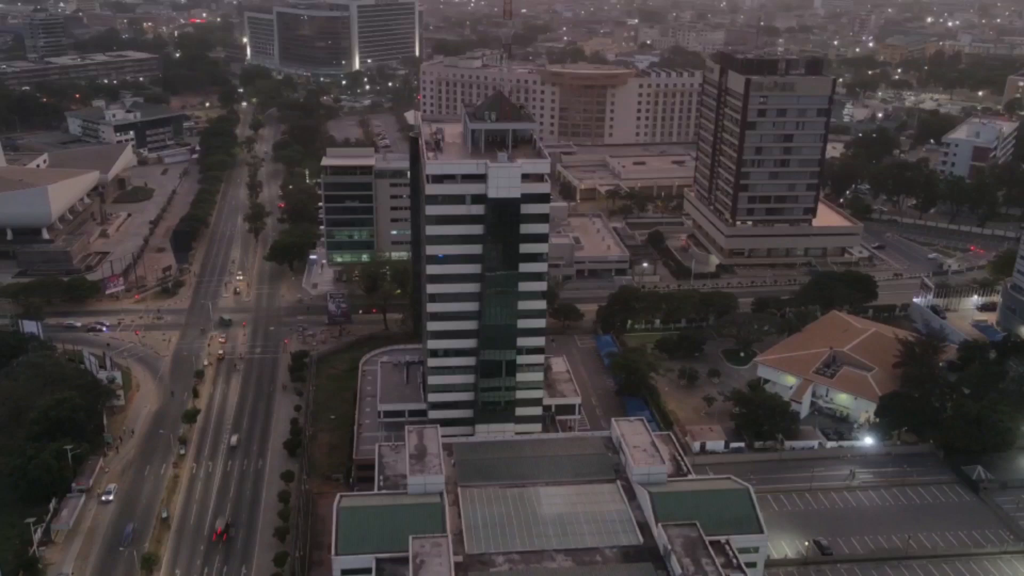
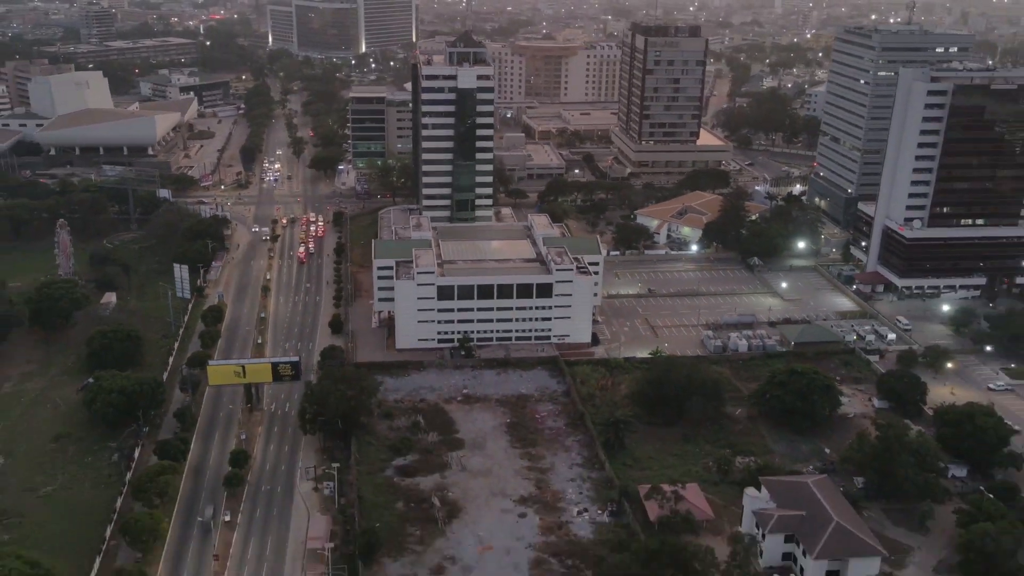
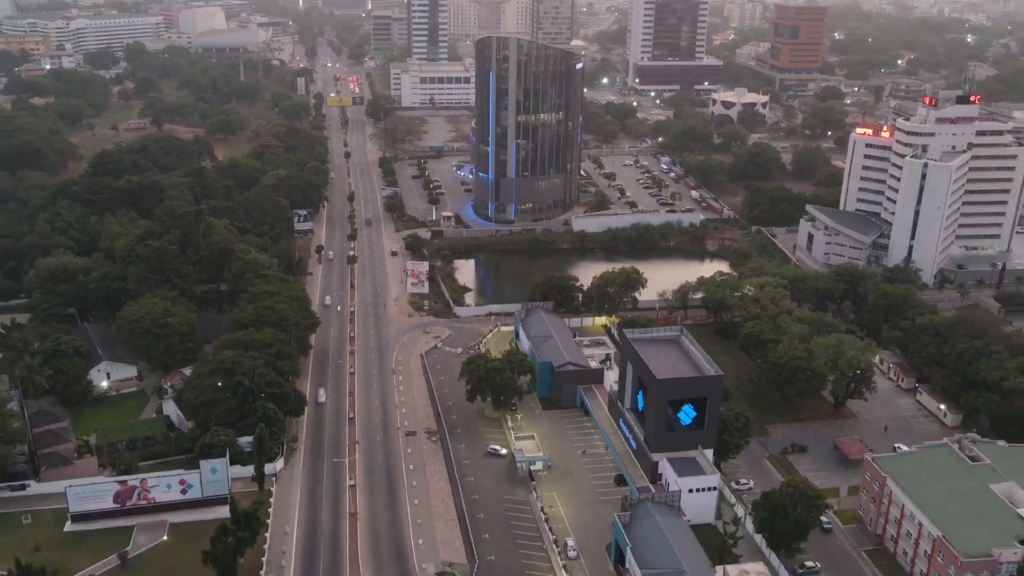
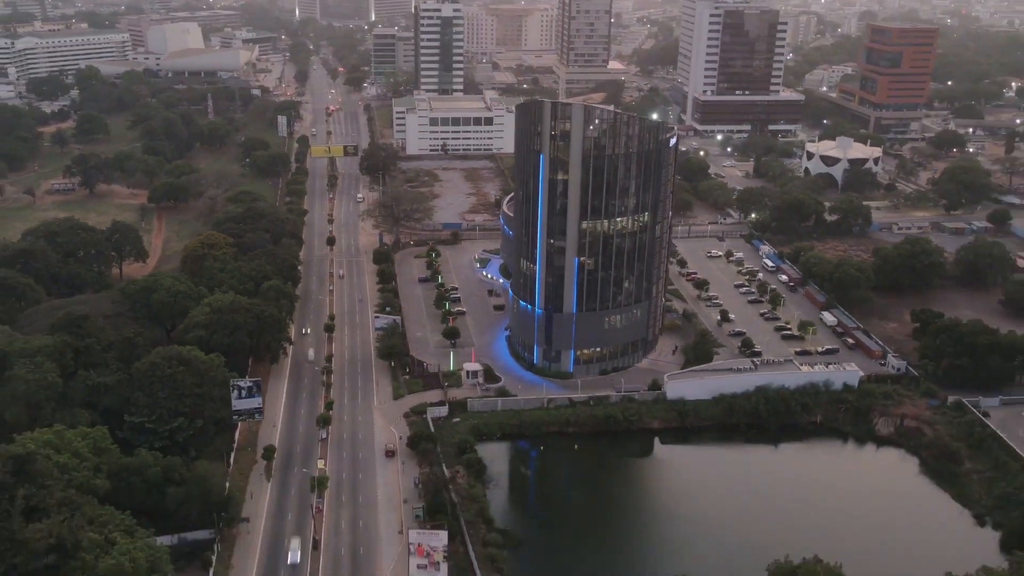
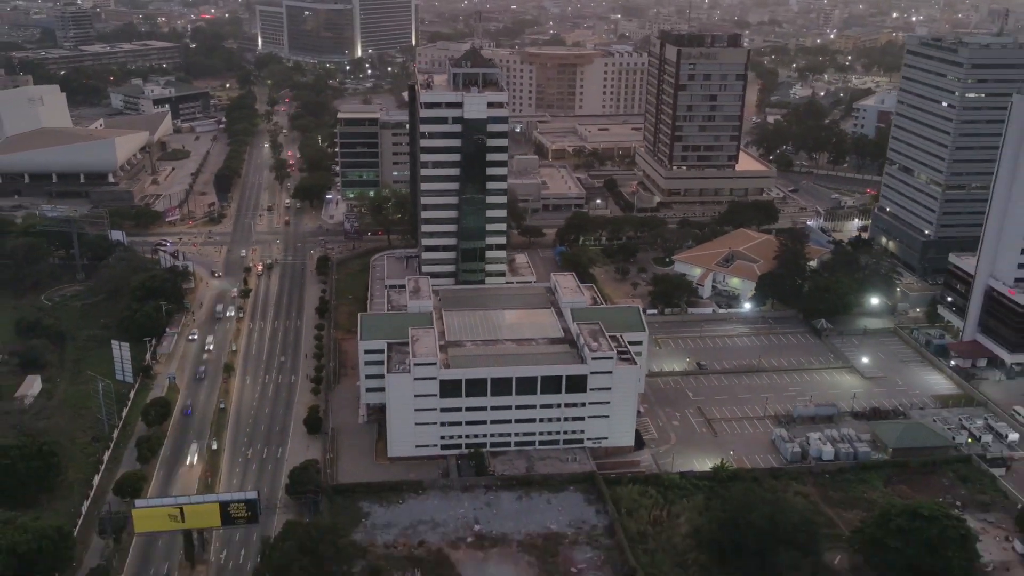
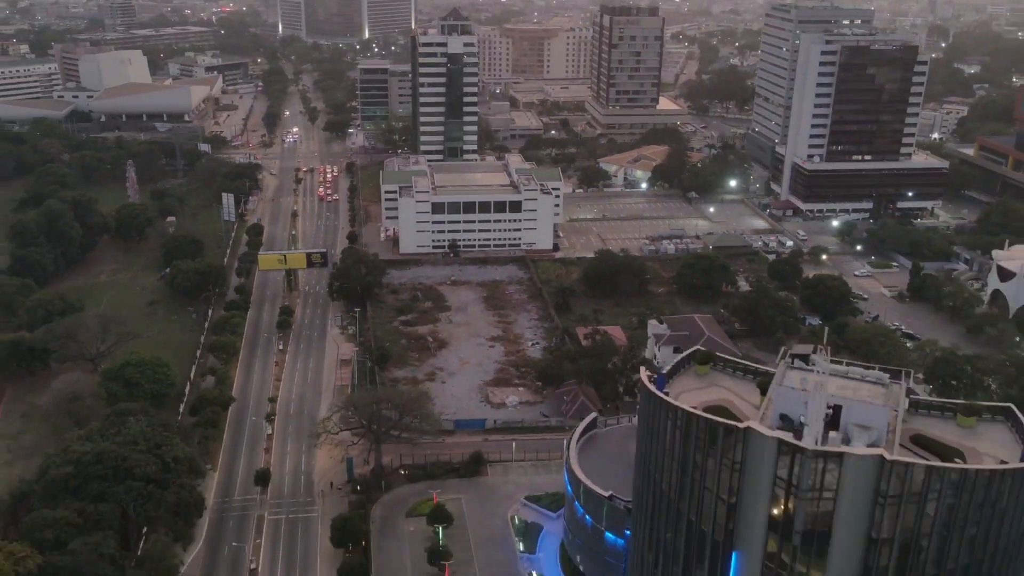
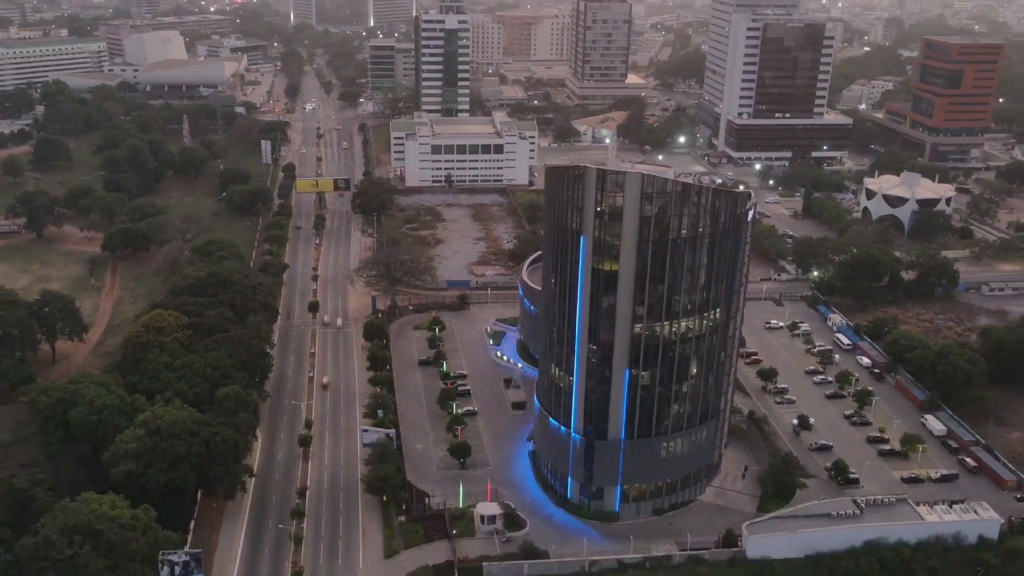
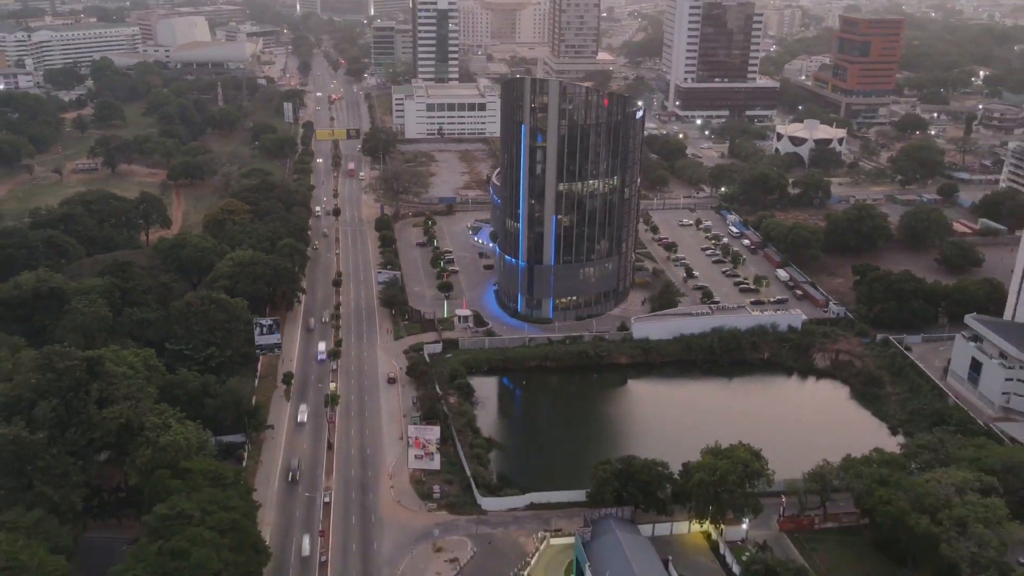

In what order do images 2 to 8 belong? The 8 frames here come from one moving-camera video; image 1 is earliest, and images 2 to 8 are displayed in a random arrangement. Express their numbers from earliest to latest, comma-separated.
5, 2, 6, 7, 4, 8, 3
